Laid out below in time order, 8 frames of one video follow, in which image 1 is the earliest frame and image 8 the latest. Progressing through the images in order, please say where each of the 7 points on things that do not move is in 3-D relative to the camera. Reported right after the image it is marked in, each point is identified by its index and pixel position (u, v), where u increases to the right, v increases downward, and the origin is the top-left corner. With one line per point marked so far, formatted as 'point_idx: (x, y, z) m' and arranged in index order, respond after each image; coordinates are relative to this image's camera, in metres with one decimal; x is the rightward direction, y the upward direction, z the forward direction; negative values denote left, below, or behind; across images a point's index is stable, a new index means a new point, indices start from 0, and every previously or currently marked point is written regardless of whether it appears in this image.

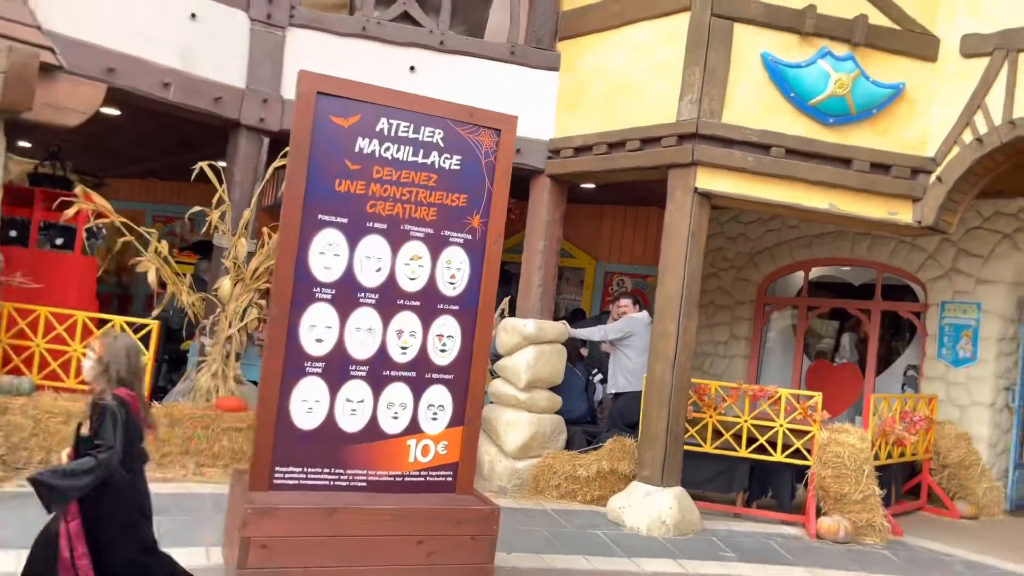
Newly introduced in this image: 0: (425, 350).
0: (-0.5, -0.3, +4.2) m
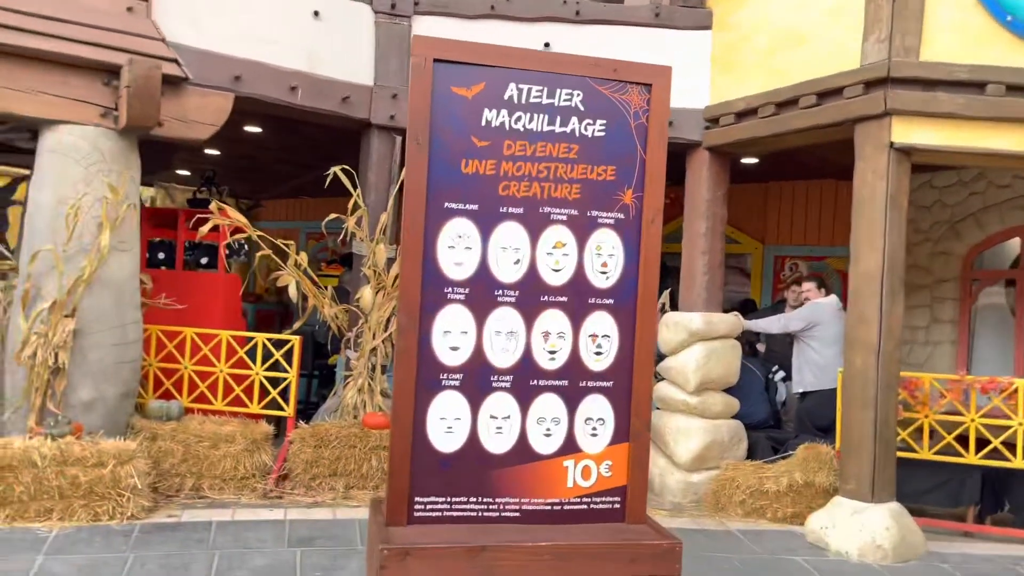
0: (+0.3, -0.3, +3.6) m
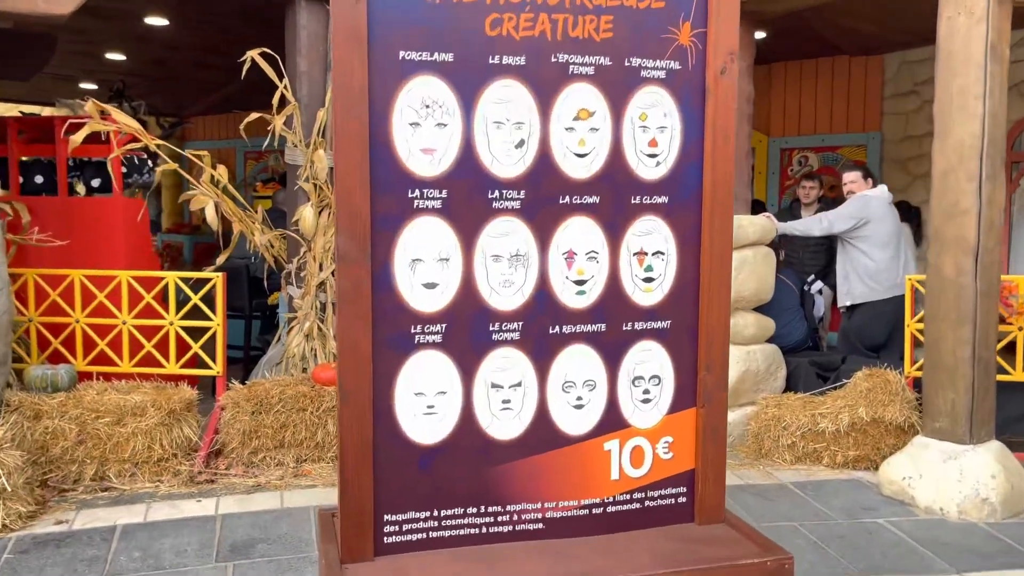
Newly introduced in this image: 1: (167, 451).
0: (+0.3, 0.0, +2.3) m
1: (-1.8, -0.9, +4.3) m
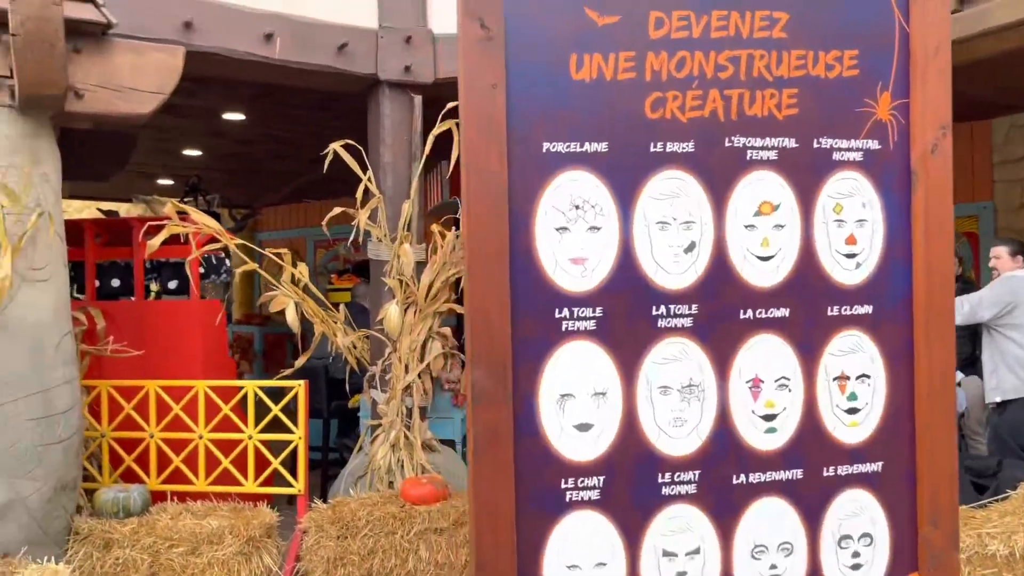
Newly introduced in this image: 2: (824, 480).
0: (+0.7, -0.3, +1.9) m
1: (-1.3, -1.4, +3.8) m
2: (+0.7, -0.4, +1.9) m
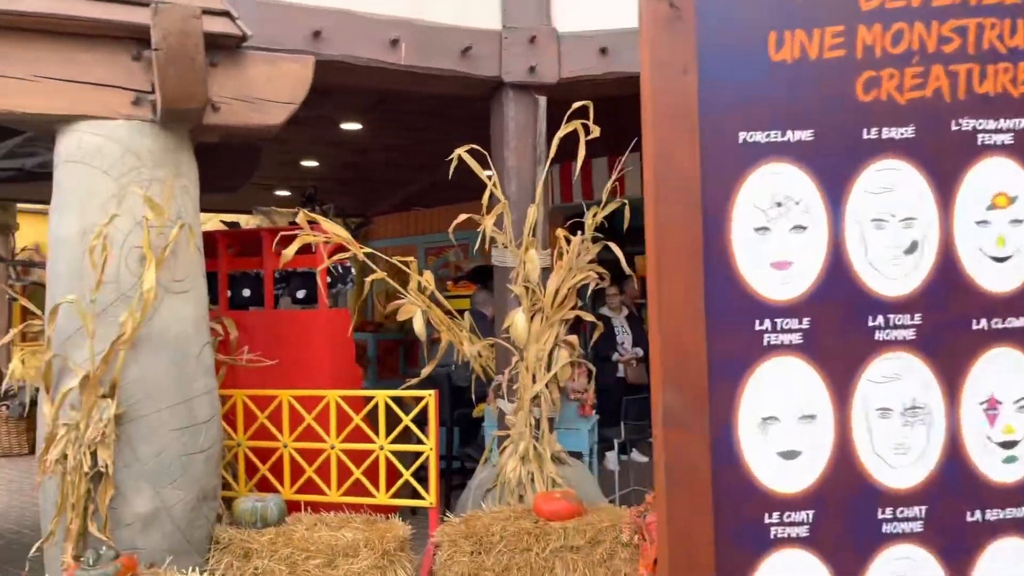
0: (+1.1, -0.3, +1.6) m
1: (-0.6, -1.4, +3.8) m
2: (+1.1, -0.5, +1.6) m
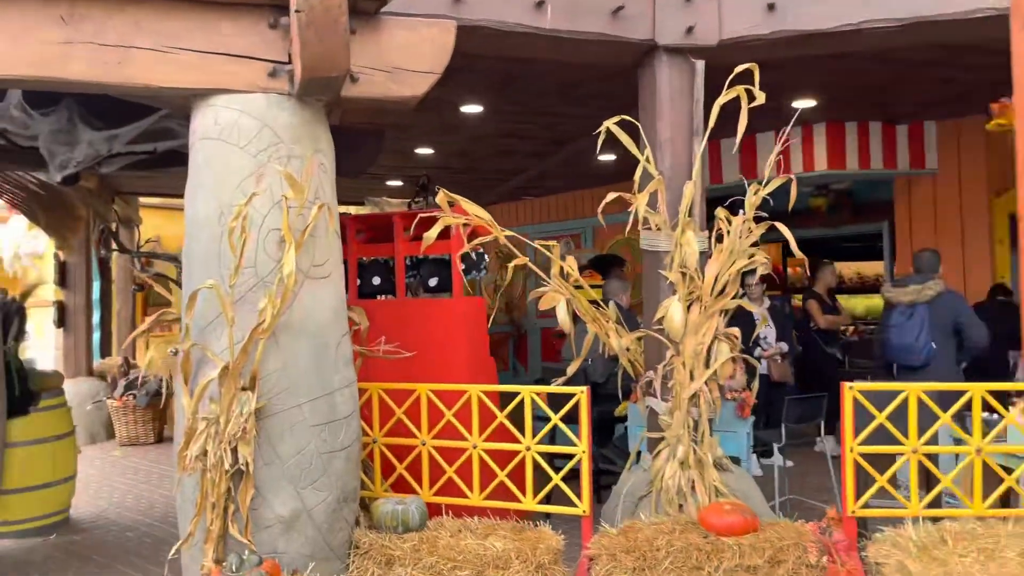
0: (+1.5, -0.2, +1.0) m
1: (+0.1, -1.4, +3.4) m
2: (+1.6, -0.4, +1.0) m
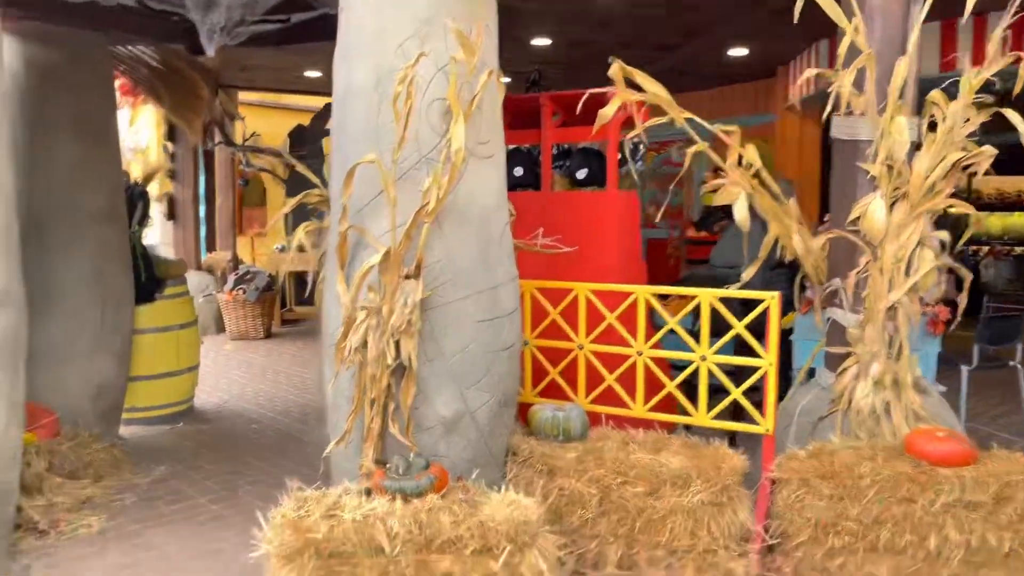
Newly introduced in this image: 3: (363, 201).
0: (+2.0, -0.1, +0.5) m
1: (+0.8, -0.9, +3.1) m
2: (+2.0, -0.3, +0.5) m
3: (-0.6, +0.3, +3.0) m
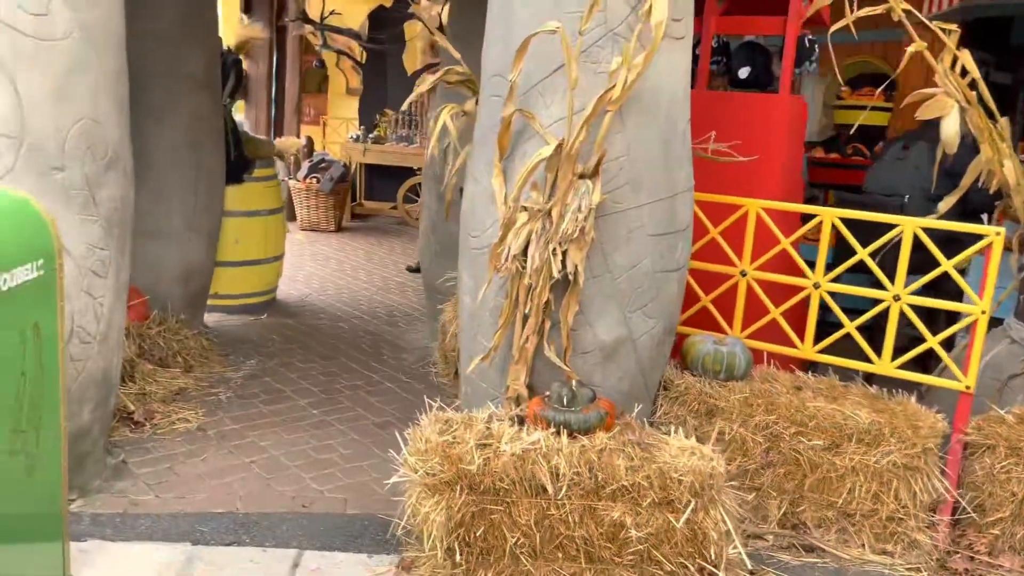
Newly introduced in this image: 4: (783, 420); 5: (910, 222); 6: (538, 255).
0: (+2.5, -0.3, 0.0) m
1: (+1.3, -0.7, +2.7) m
2: (+2.5, -0.5, 0.0) m
3: (+0.1, +0.6, +2.5) m
4: (+0.9, -0.4, +2.7) m
5: (+1.4, +0.2, +2.9) m
6: (+0.1, +0.1, +2.4) m
